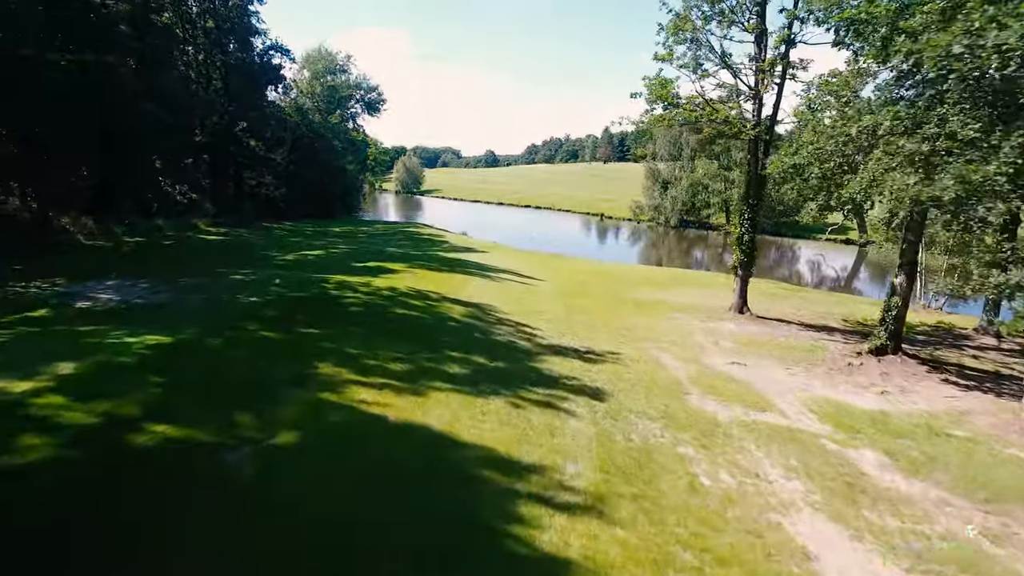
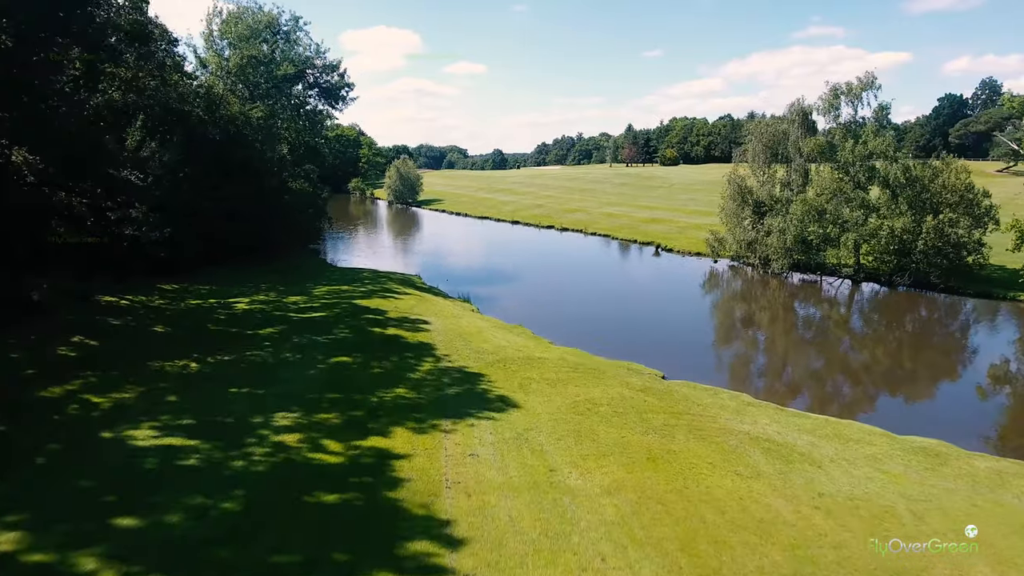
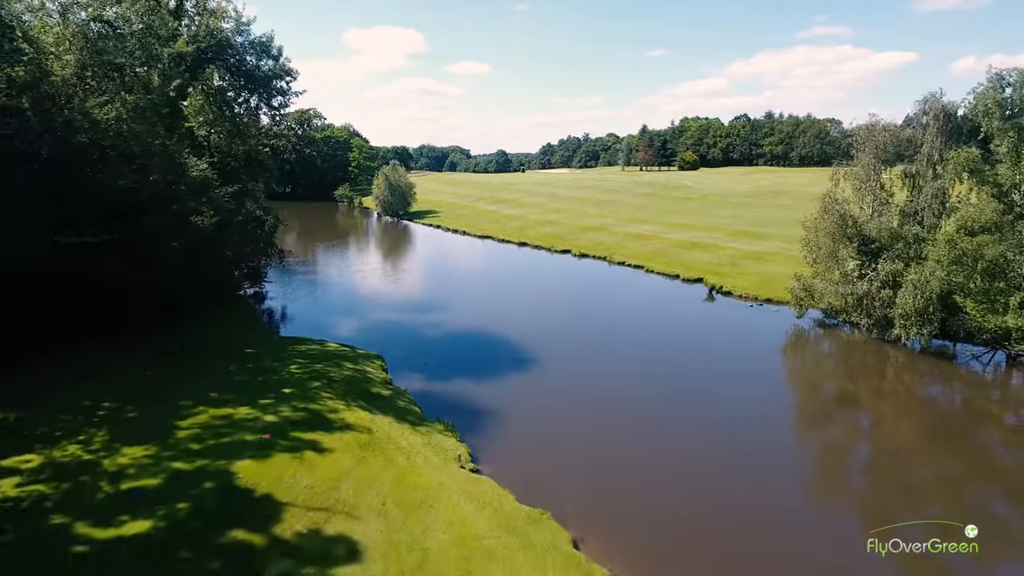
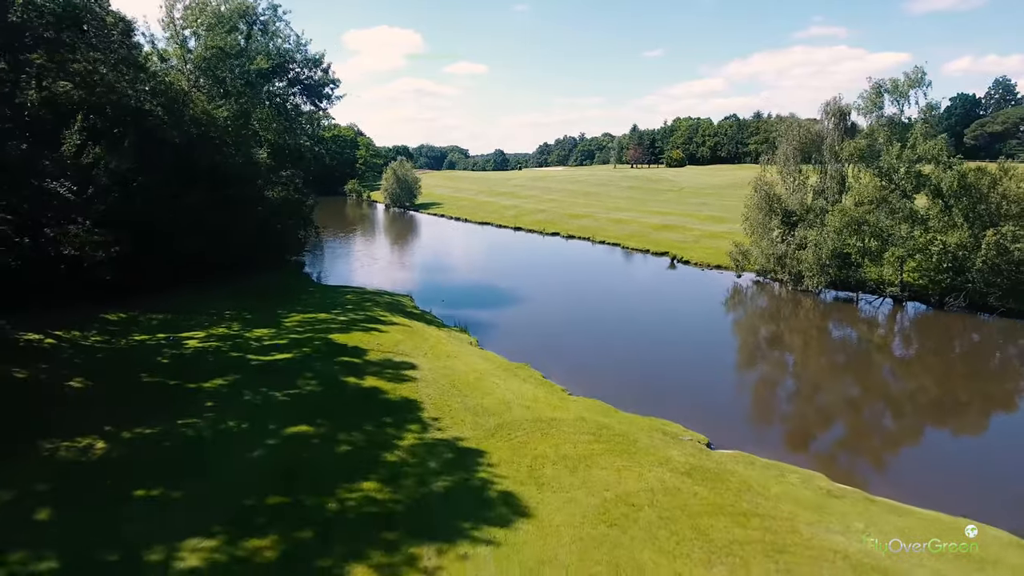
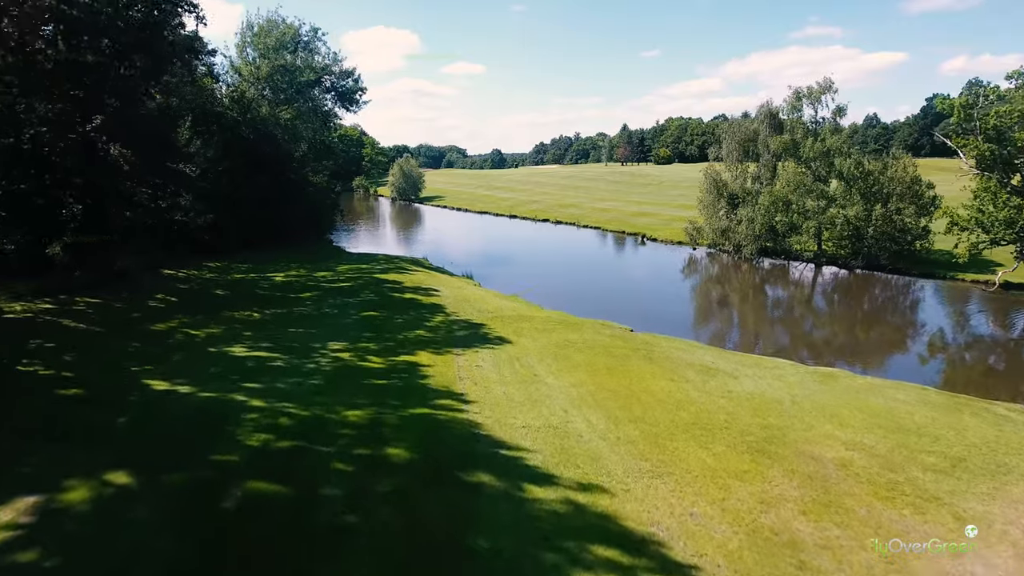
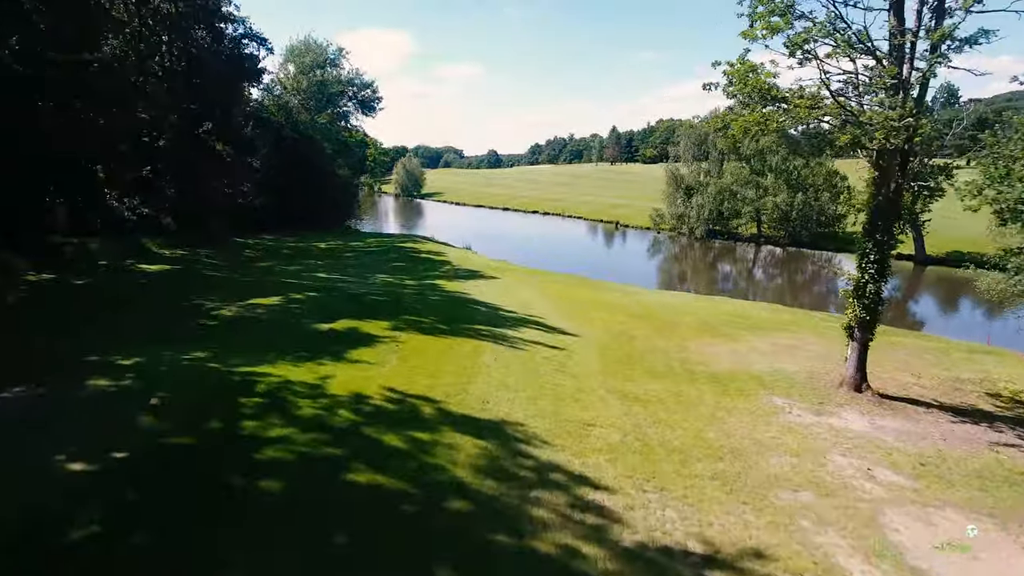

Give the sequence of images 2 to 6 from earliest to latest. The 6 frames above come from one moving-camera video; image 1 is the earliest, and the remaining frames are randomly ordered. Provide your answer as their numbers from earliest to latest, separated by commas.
6, 5, 2, 4, 3
